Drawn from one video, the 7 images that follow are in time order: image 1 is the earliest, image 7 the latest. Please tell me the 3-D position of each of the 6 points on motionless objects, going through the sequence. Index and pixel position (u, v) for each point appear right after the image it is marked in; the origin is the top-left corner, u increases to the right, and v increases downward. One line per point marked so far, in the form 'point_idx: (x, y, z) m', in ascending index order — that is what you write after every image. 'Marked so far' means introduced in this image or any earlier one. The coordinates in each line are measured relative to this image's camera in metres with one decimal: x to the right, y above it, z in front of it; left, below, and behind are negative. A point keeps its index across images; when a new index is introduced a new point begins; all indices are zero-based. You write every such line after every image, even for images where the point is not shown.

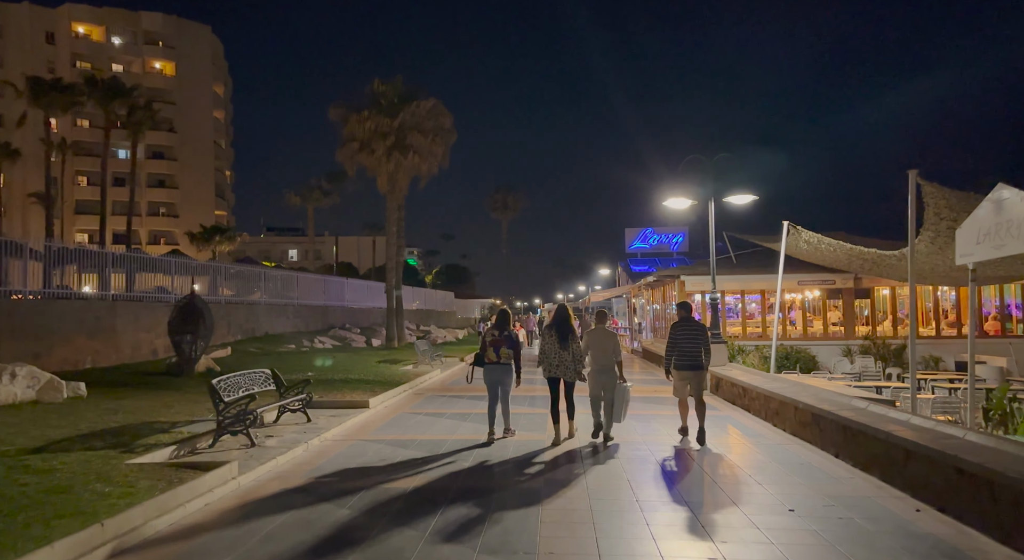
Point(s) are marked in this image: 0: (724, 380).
0: (+4.2, -2.0, +14.6) m
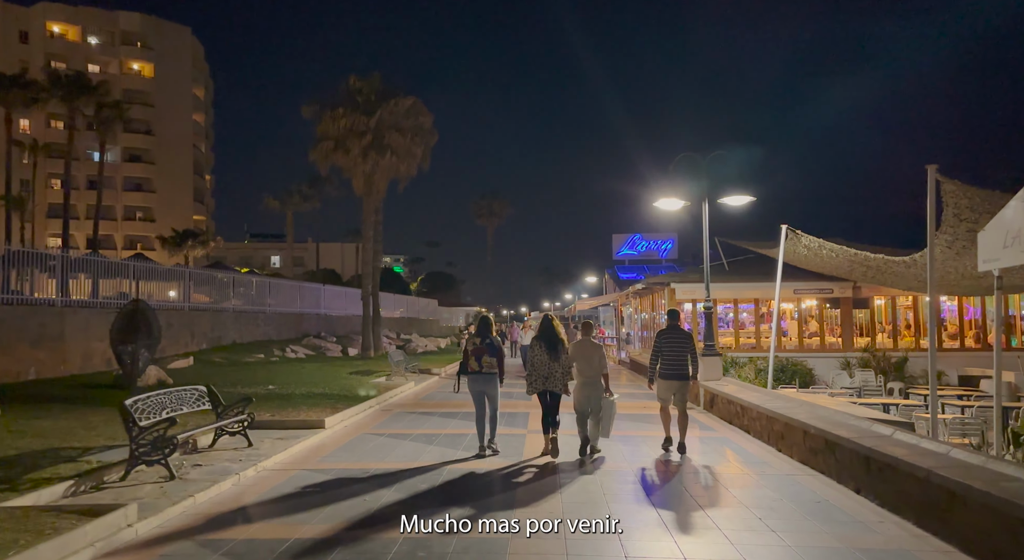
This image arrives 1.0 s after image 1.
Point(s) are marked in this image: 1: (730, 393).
0: (+3.8, -2.1, +13.3) m
1: (+3.8, -2.0, +12.5) m
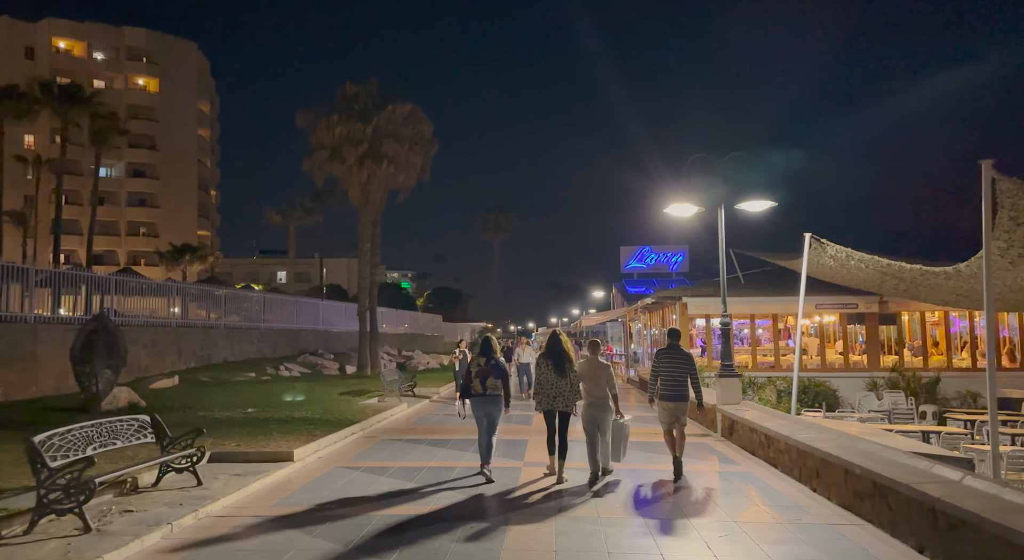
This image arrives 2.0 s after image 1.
0: (+3.7, -2.4, +12.0) m
1: (+3.7, -2.2, +11.1) m
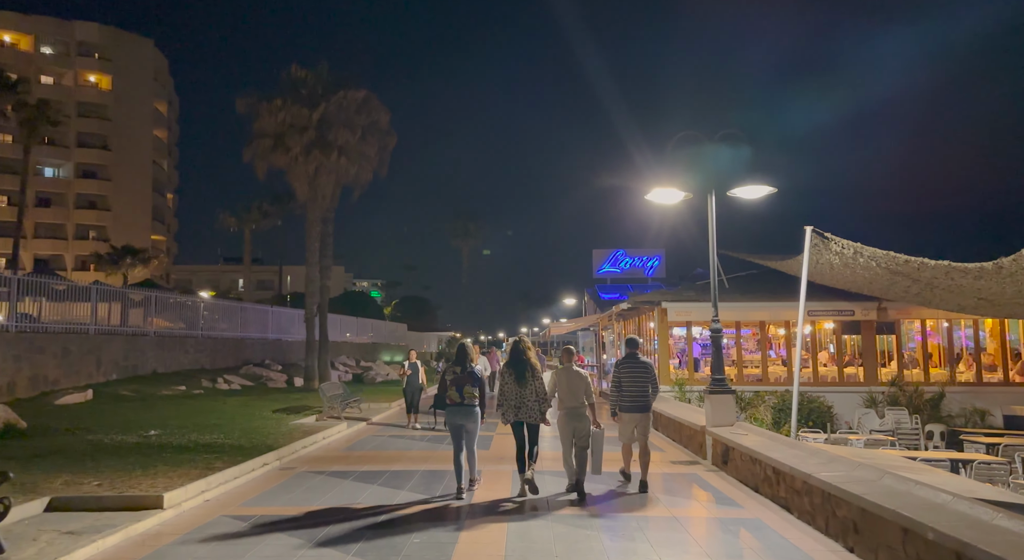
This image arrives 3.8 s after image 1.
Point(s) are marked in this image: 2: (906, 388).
0: (+3.0, -2.3, +9.9) m
1: (+3.0, -2.1, +9.0) m
2: (+9.2, -2.5, +16.9) m
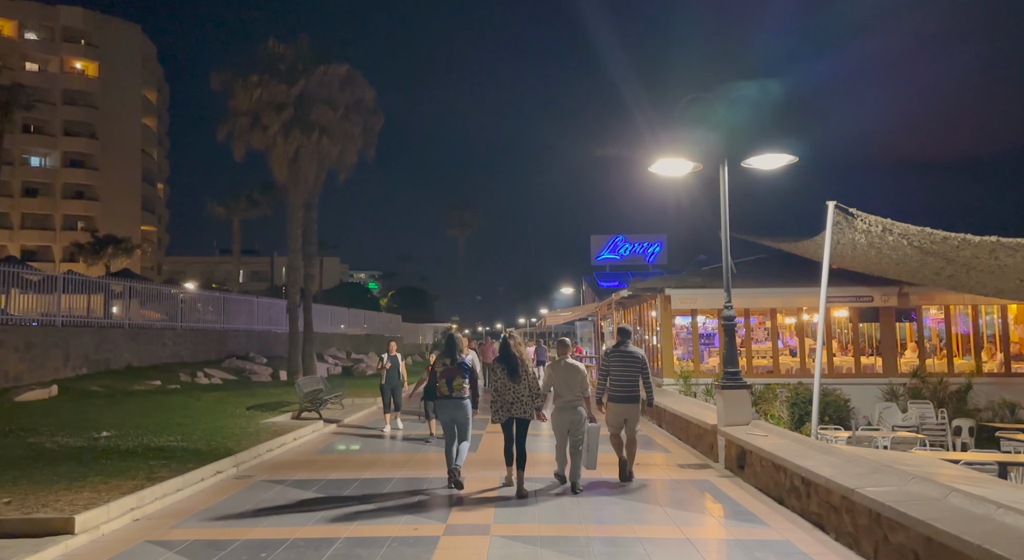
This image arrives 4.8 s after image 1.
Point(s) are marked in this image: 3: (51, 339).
0: (+2.9, -2.1, +8.6) m
1: (+2.9, -1.9, +7.8) m
2: (+9.1, -2.2, +15.7) m
3: (-12.7, -1.6, +20.0) m
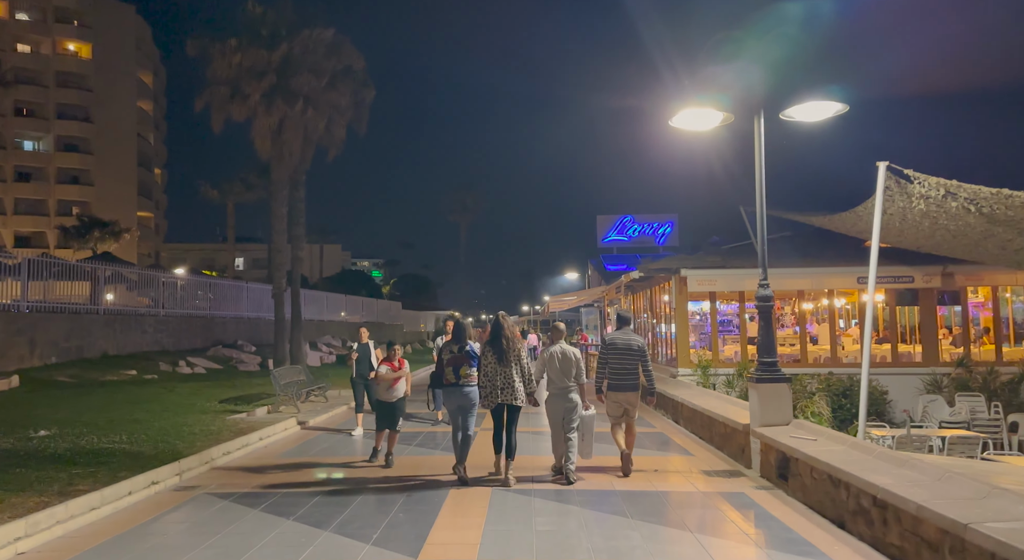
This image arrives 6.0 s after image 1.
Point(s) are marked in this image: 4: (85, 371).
0: (+2.8, -1.8, +7.1) m
1: (+2.8, -1.6, +6.2) m
2: (+9.0, -1.7, +14.1) m
3: (-12.7, -1.2, +18.5) m
4: (-11.4, -2.4, +19.4) m
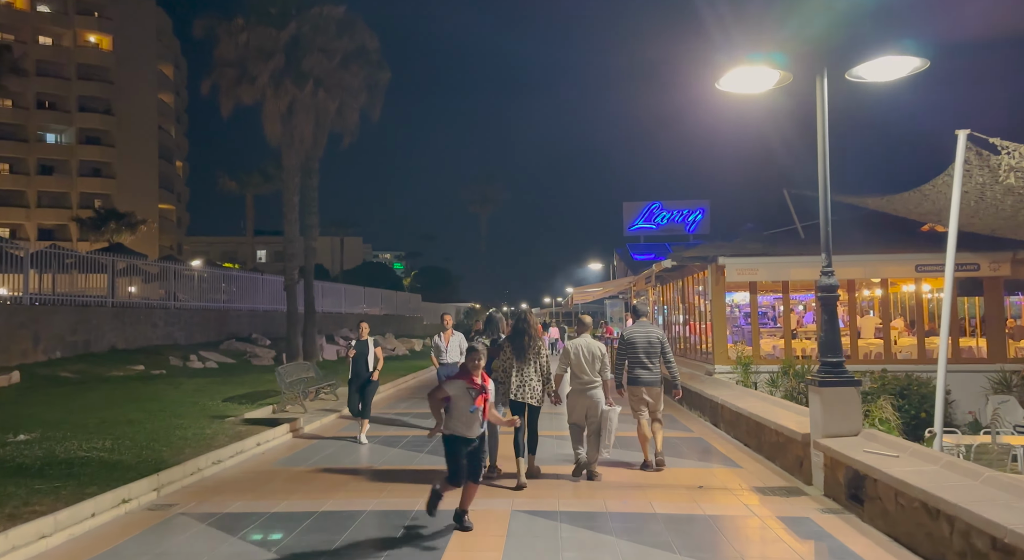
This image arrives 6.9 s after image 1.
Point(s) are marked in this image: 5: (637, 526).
0: (+3.0, -1.7, +5.9) m
1: (+3.0, -1.5, +5.1) m
2: (+9.4, -1.5, +12.7) m
3: (-12.1, -0.9, +17.8) m
4: (-10.9, -2.2, +18.7) m
5: (+1.1, -2.1, +6.2) m
